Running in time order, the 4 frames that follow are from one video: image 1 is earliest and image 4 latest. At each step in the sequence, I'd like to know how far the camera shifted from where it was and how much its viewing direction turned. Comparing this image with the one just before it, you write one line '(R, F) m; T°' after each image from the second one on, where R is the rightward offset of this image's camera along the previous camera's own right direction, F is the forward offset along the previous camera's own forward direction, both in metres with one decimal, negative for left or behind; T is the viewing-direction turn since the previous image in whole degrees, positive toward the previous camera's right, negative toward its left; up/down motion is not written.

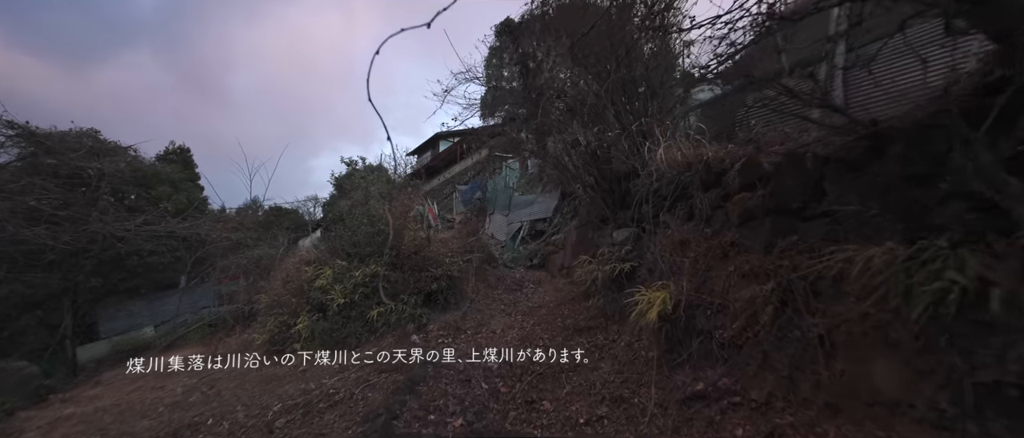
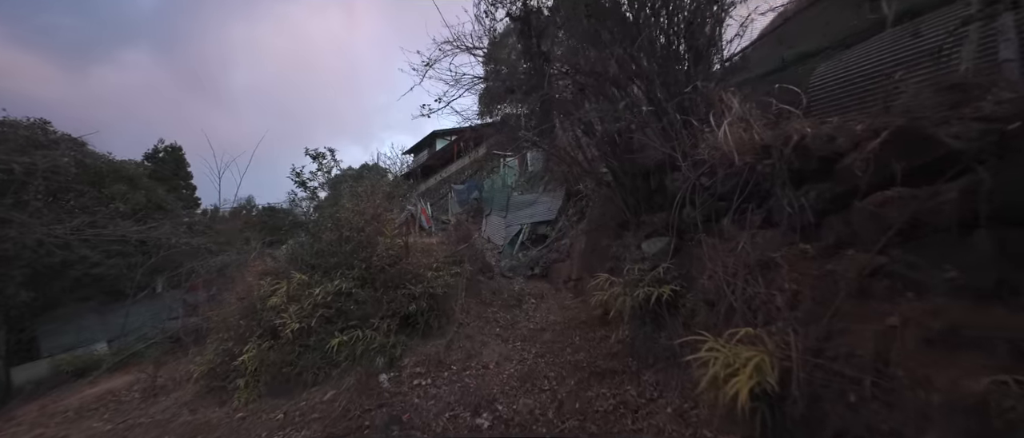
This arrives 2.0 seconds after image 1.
(0.0, +1.5) m; 0°
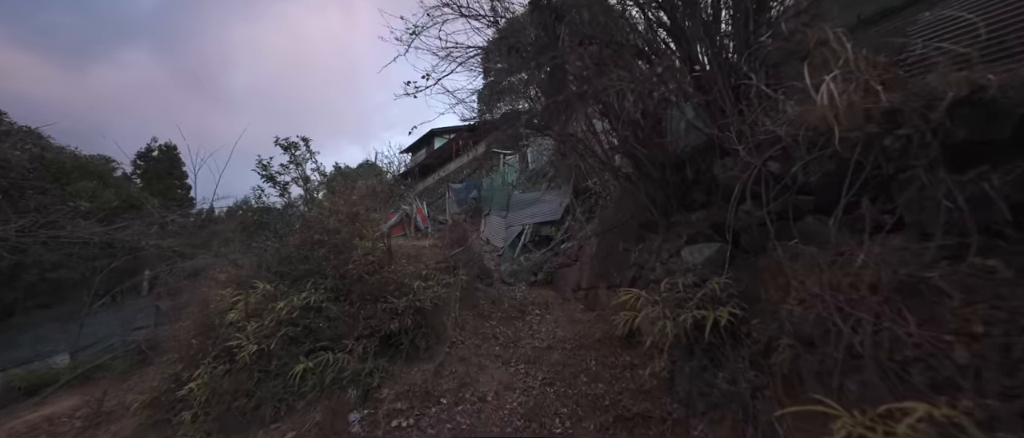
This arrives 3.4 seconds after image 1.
(0.0, +1.0) m; 0°
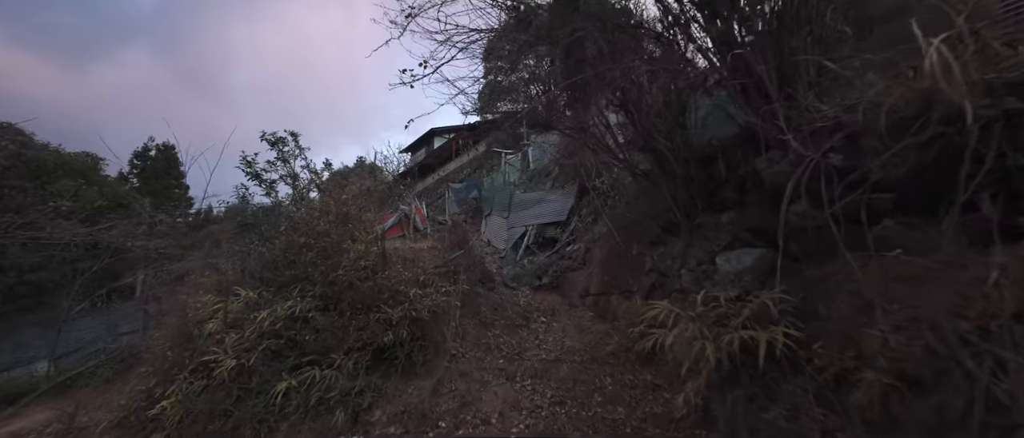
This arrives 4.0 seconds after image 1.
(-0.1, +0.5) m; 0°
